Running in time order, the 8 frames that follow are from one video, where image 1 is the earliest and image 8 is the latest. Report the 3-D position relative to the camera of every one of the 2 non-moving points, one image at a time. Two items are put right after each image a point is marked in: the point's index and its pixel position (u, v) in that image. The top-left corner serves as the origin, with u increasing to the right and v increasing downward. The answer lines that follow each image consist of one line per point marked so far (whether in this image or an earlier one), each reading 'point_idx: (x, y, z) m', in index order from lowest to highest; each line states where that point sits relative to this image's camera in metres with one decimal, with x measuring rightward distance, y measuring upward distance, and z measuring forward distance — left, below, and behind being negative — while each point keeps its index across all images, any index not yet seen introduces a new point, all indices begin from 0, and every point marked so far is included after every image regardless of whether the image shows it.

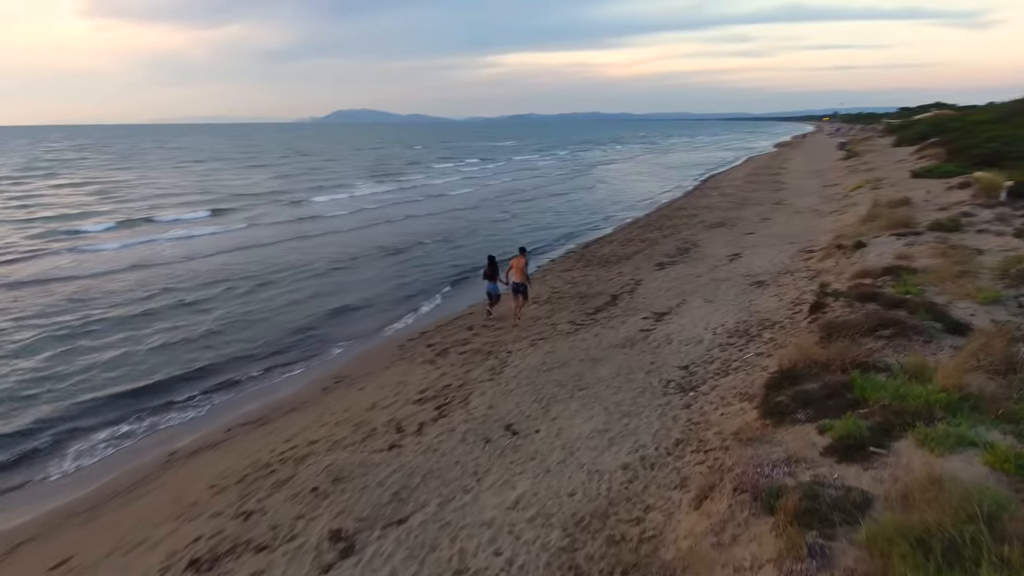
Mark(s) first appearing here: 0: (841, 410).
0: (+2.7, -1.0, +5.3) m
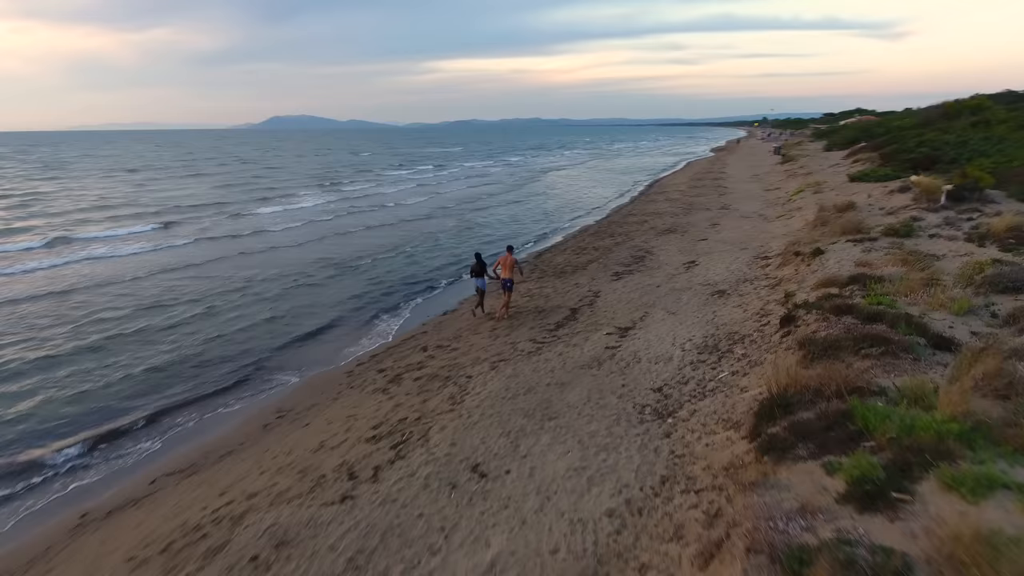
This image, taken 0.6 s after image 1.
0: (+2.5, -1.2, +4.8) m
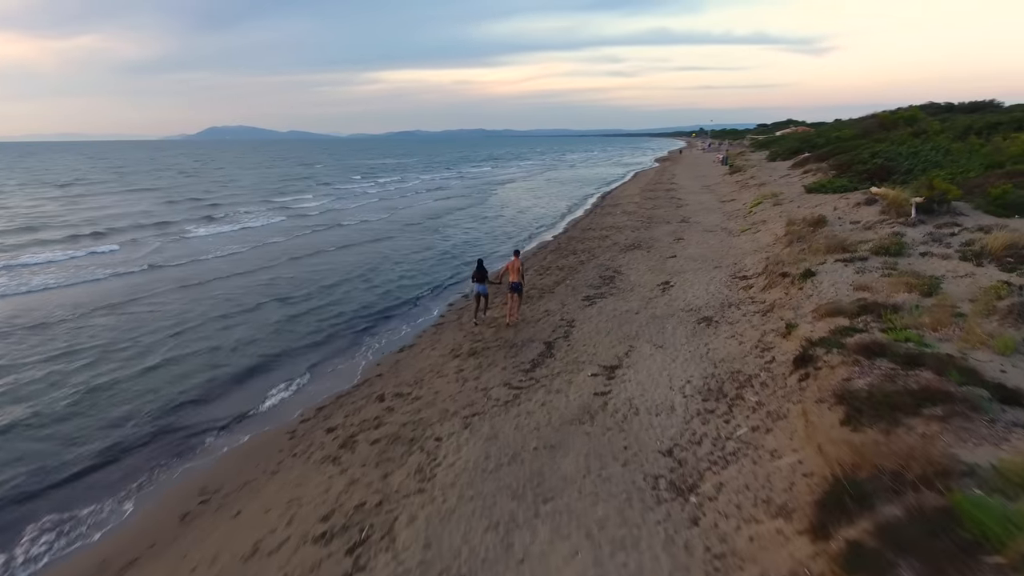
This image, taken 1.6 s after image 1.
0: (+2.5, -1.6, +3.7) m
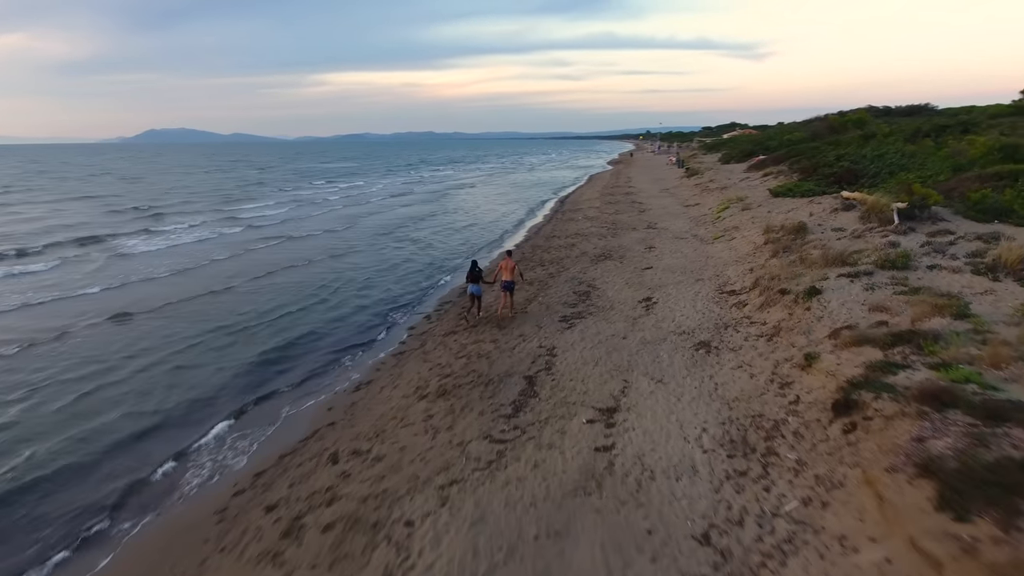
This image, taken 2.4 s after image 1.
0: (+2.7, -1.9, +2.4) m
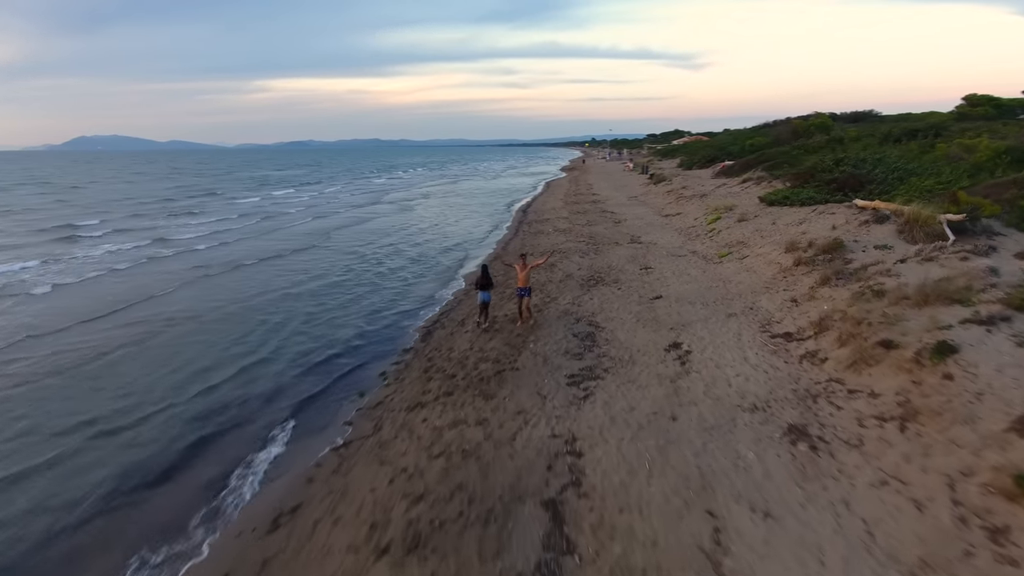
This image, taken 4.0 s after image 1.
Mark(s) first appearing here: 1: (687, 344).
0: (+3.4, -2.4, -0.9) m
1: (+2.8, -0.9, +10.4) m
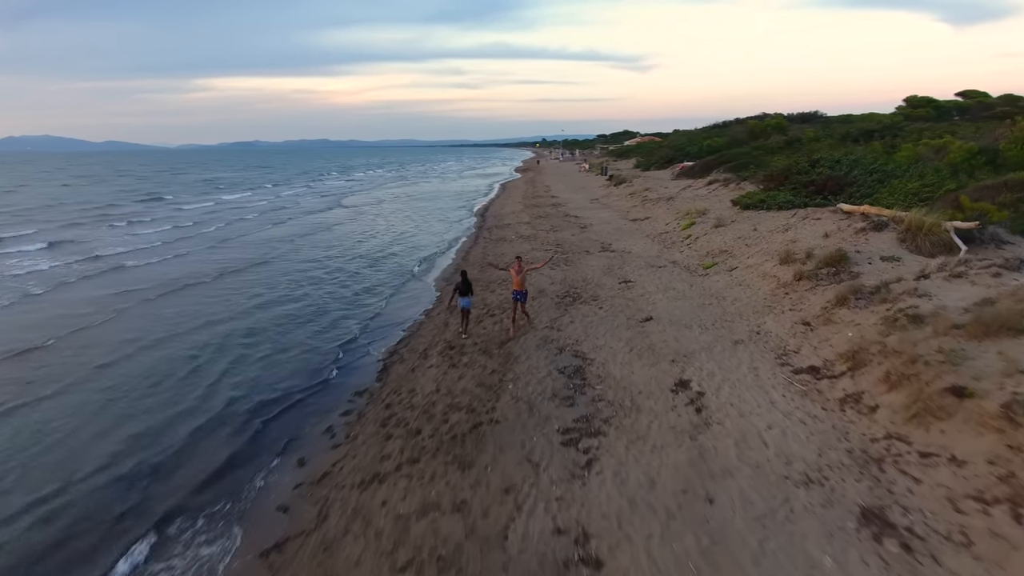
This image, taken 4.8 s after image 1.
0: (+3.9, -2.8, -2.5) m
1: (+2.5, -1.3, +8.7) m
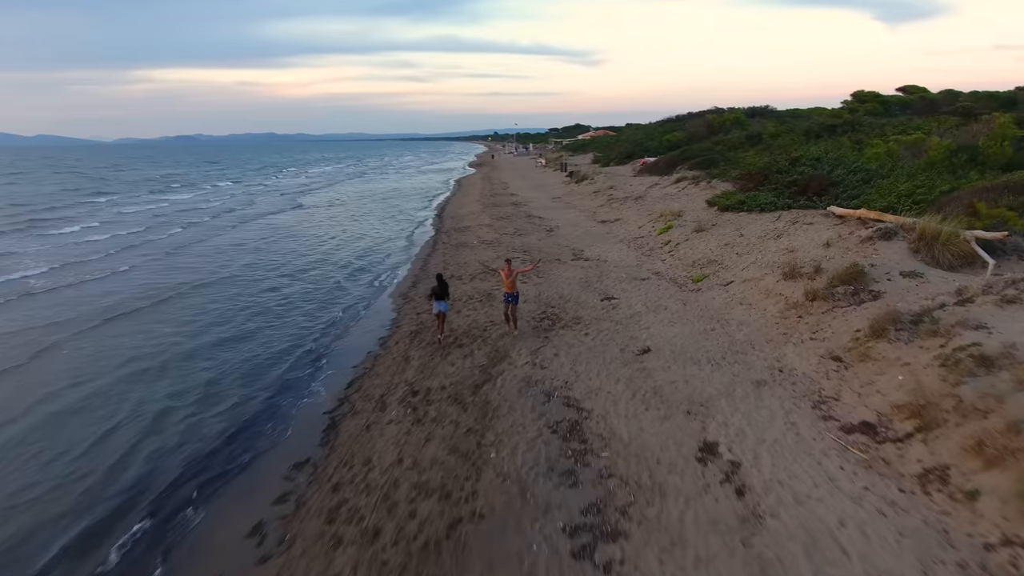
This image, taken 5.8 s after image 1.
0: (+4.5, -3.3, -4.0) m
1: (+2.3, -1.7, +7.0) m
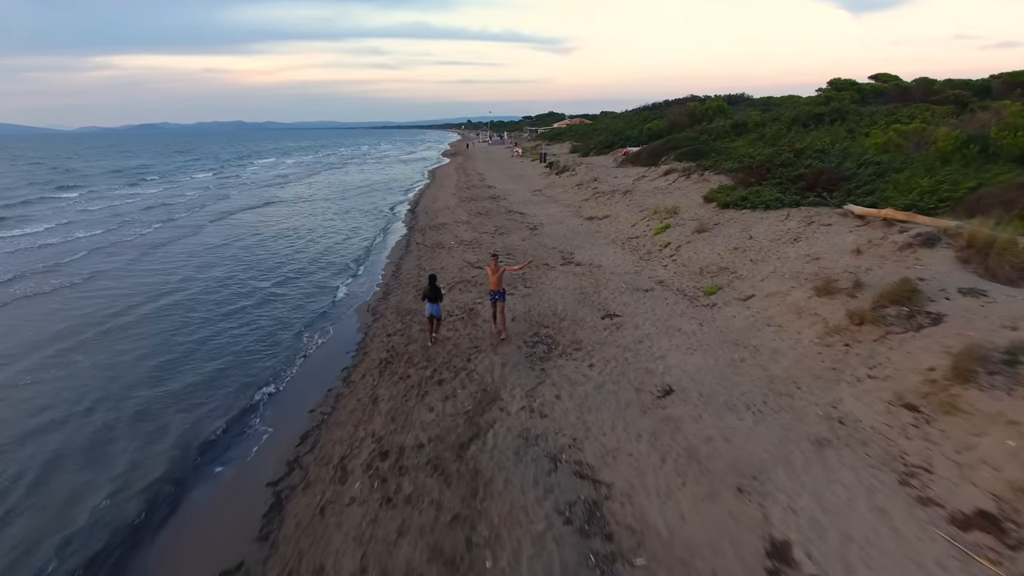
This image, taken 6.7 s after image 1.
0: (+5.0, -3.9, -5.7) m
1: (+2.3, -2.1, +5.2) m
